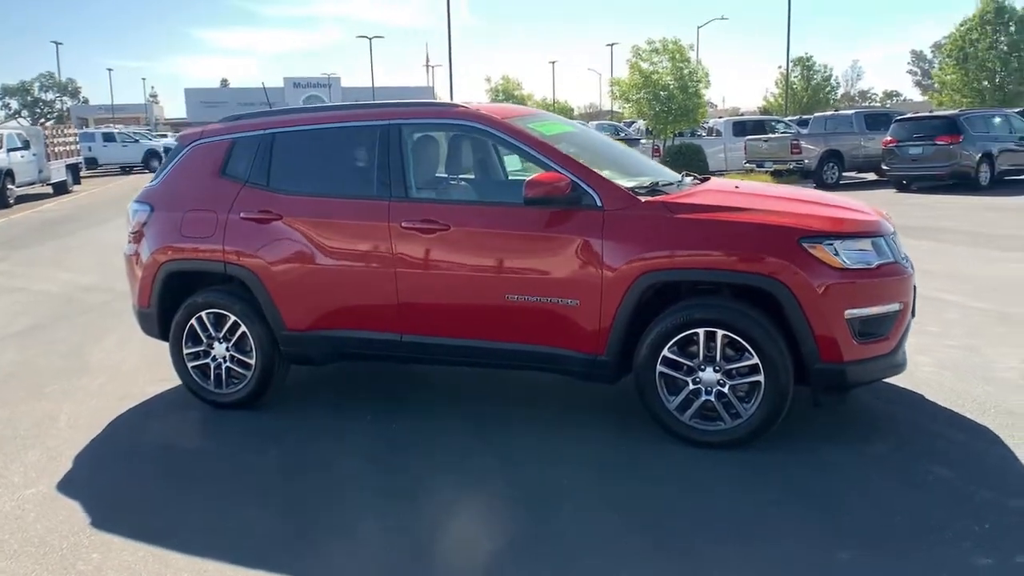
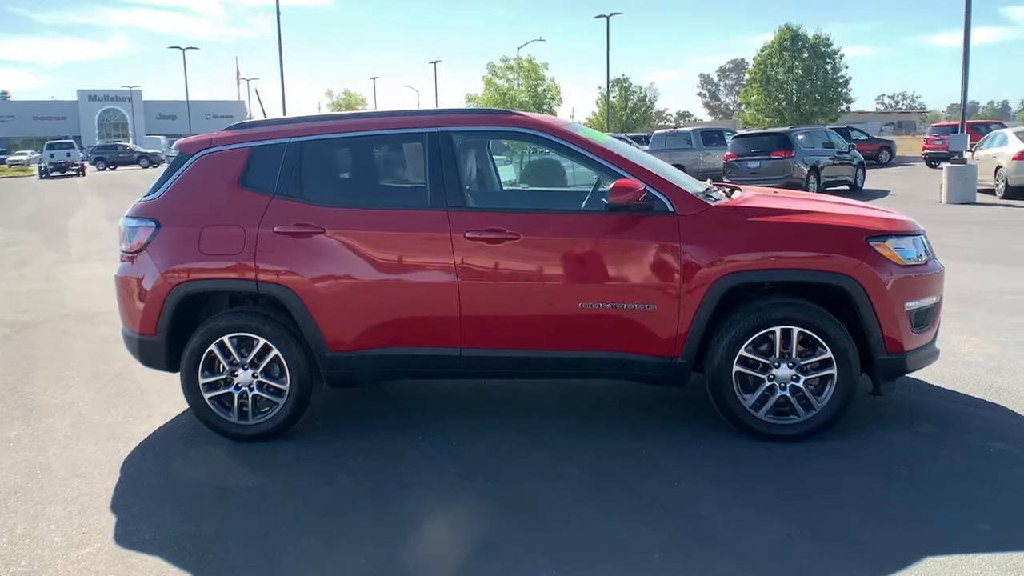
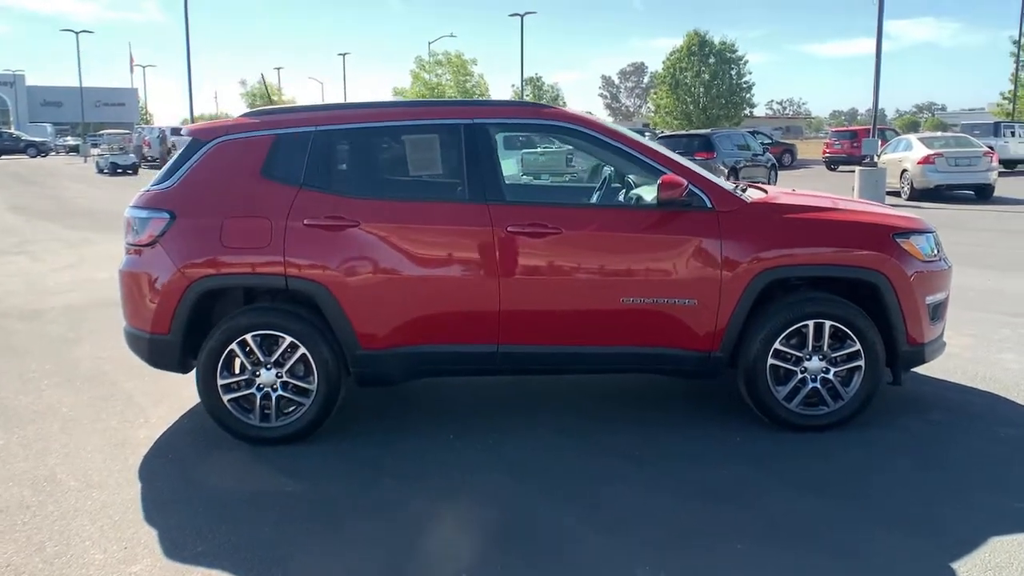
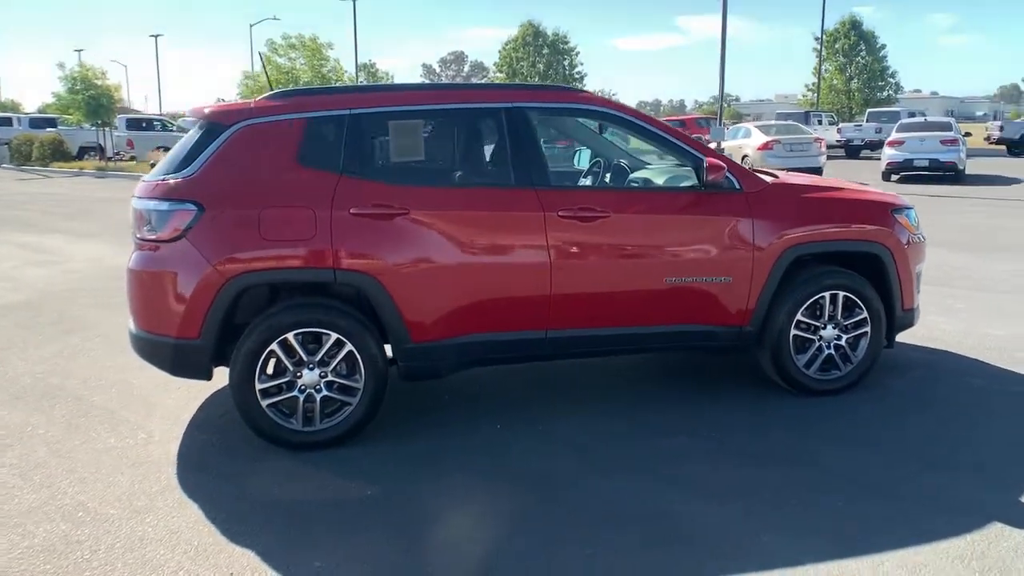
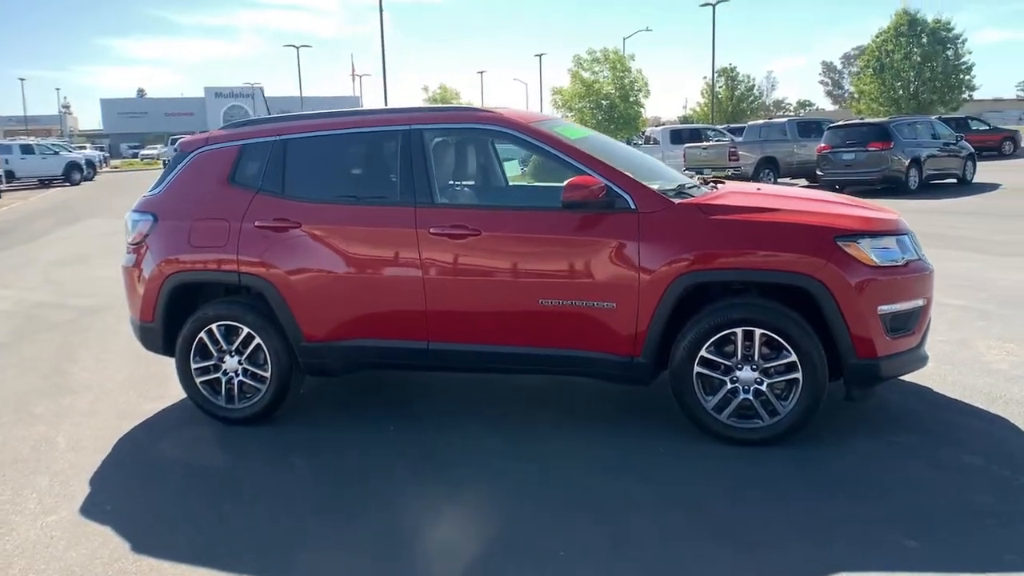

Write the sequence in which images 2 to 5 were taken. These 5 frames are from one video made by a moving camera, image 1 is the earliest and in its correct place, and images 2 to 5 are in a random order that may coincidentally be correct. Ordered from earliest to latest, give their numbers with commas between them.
5, 2, 3, 4
